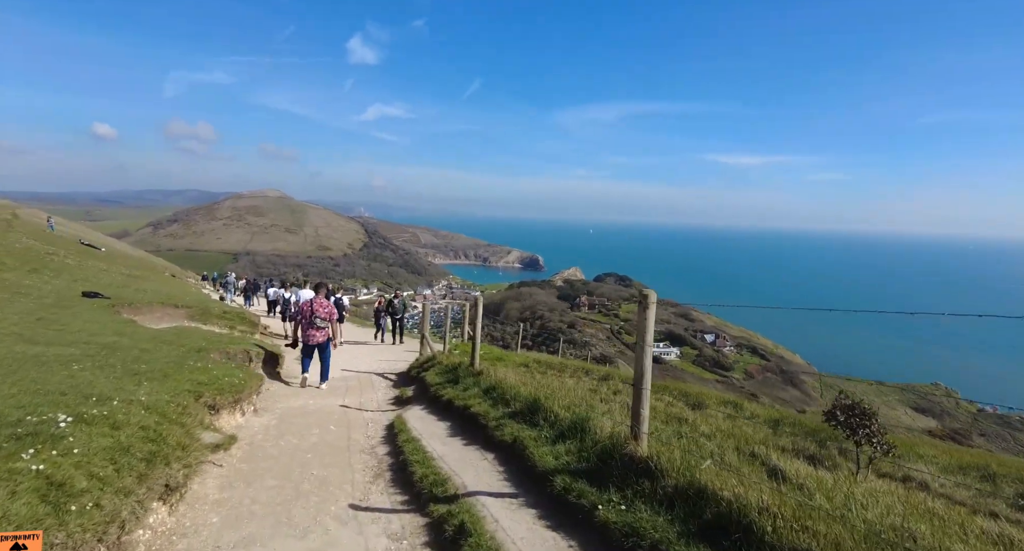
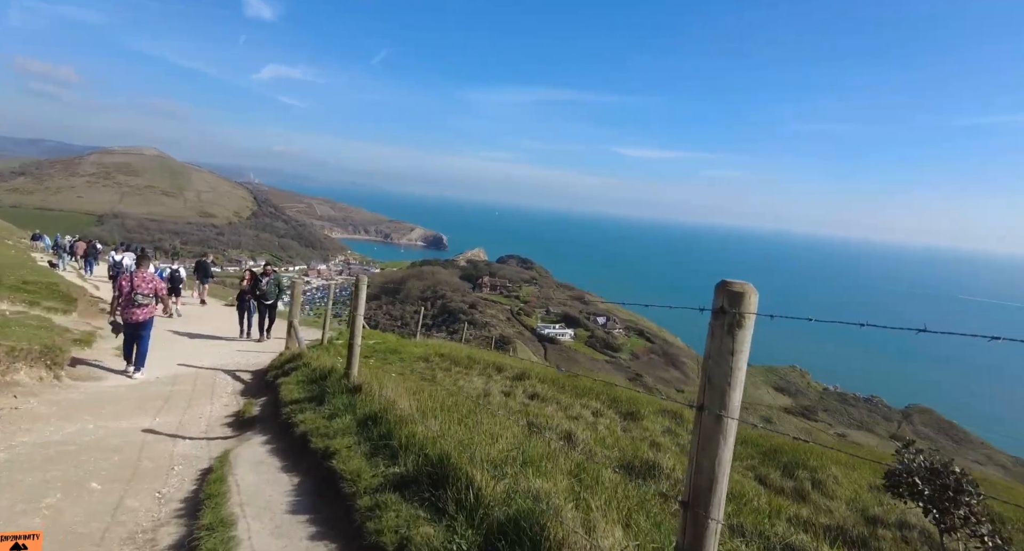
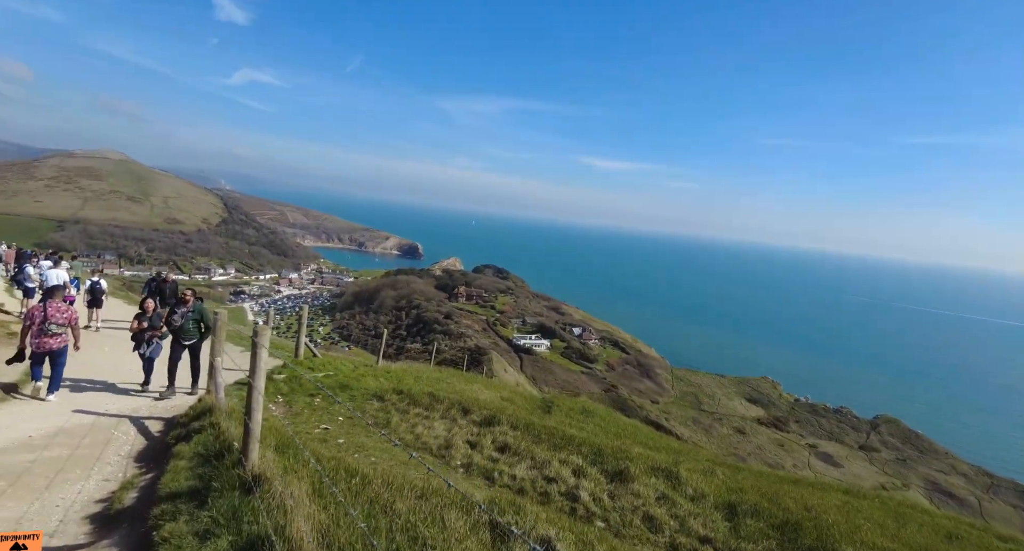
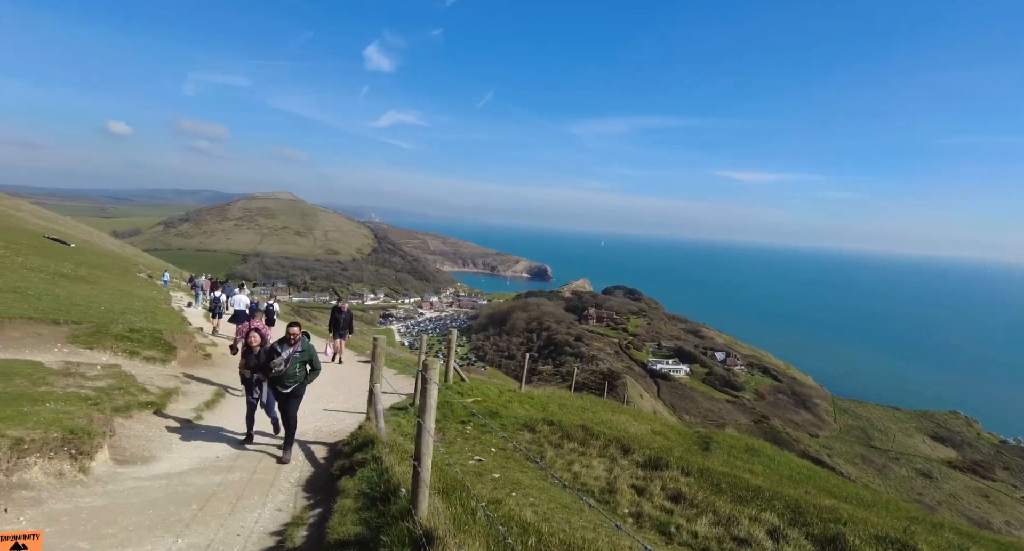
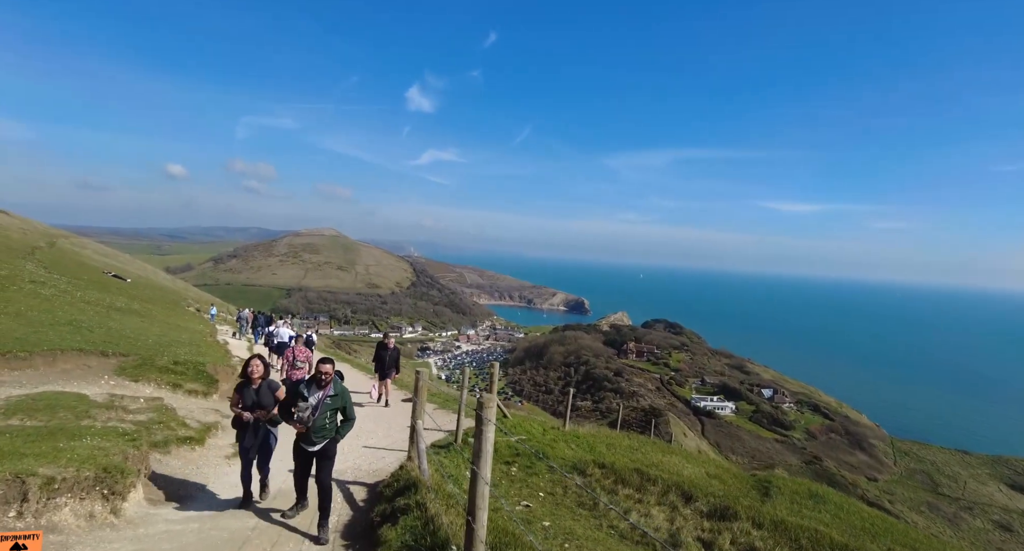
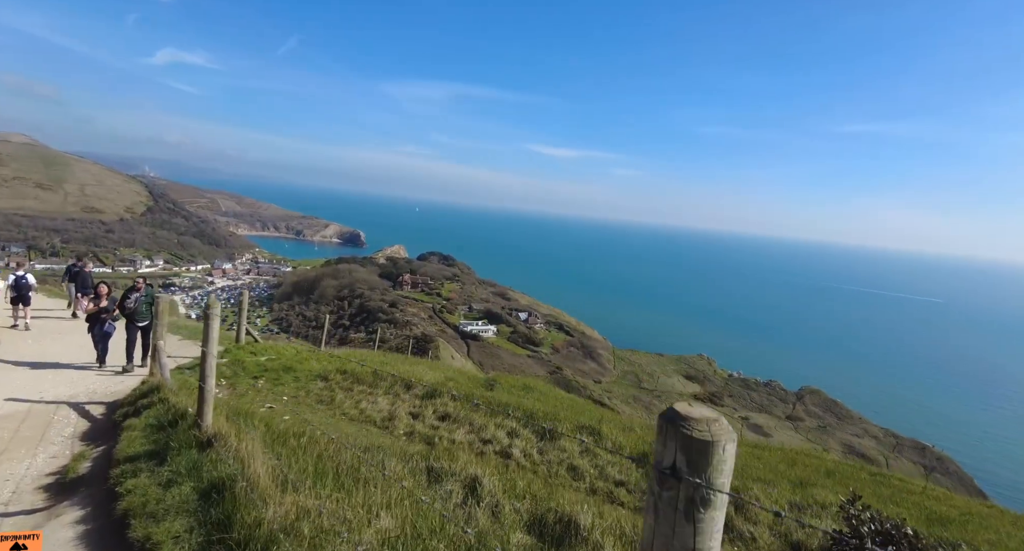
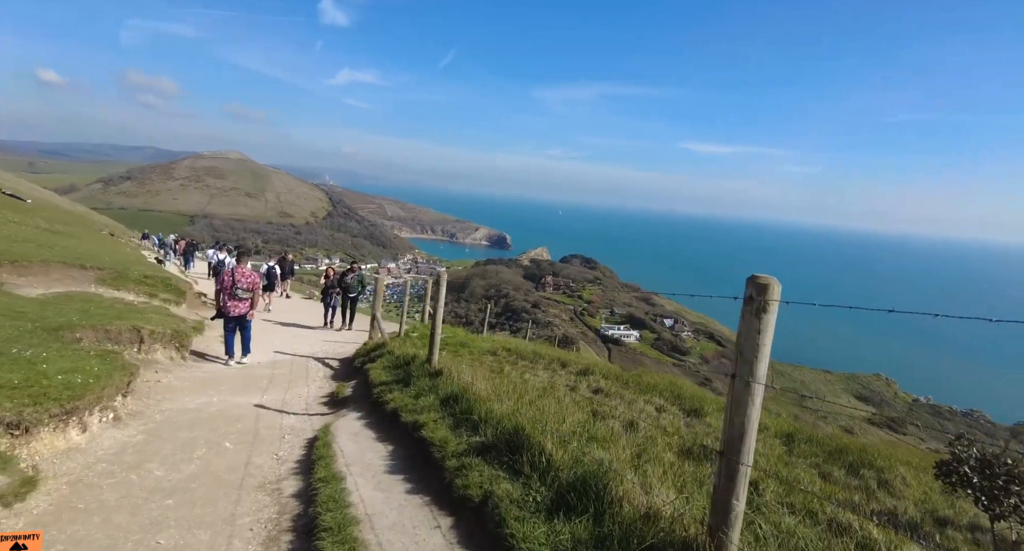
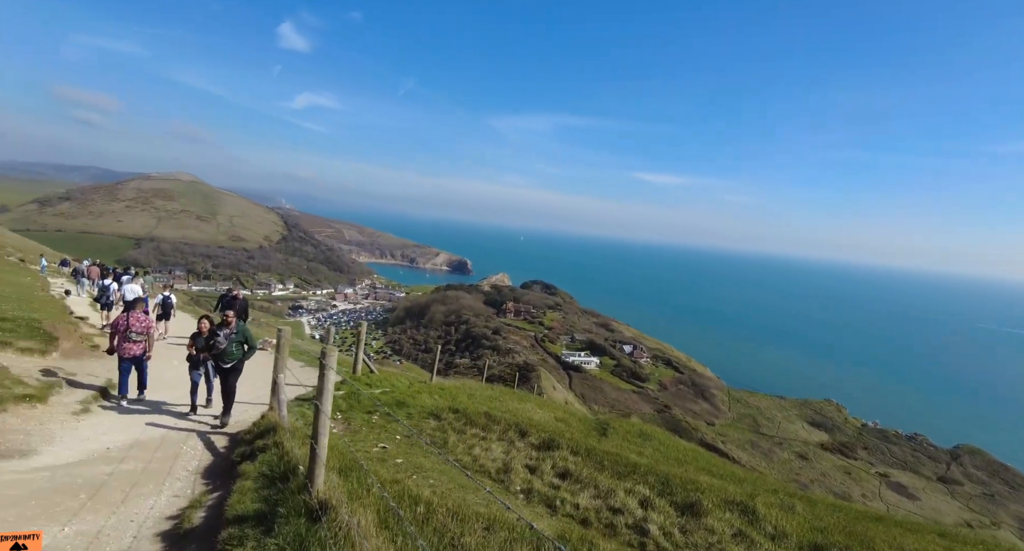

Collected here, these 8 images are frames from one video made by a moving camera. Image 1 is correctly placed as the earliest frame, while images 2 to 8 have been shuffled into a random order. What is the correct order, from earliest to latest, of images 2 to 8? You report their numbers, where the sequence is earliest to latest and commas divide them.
7, 2, 6, 3, 8, 4, 5
